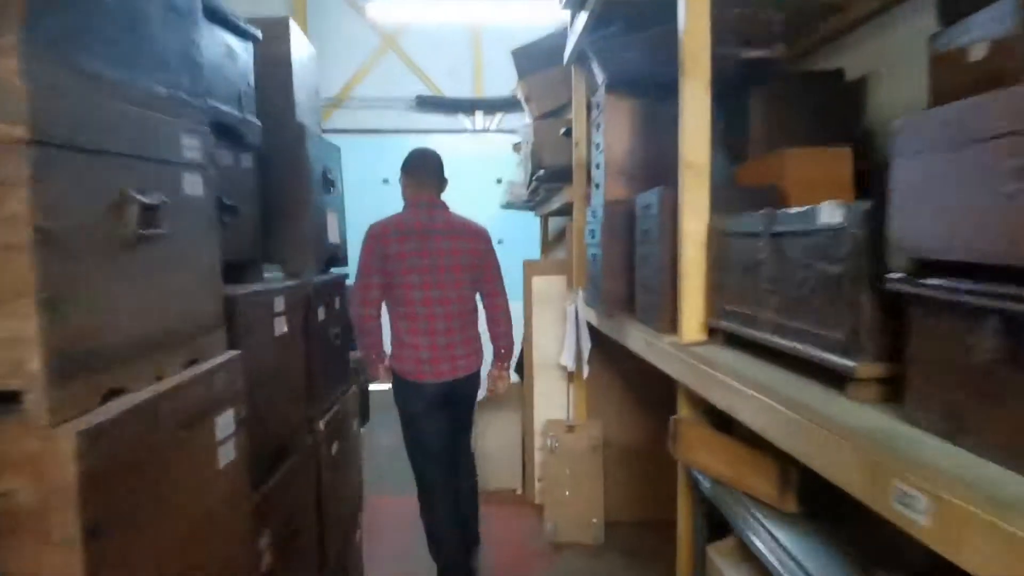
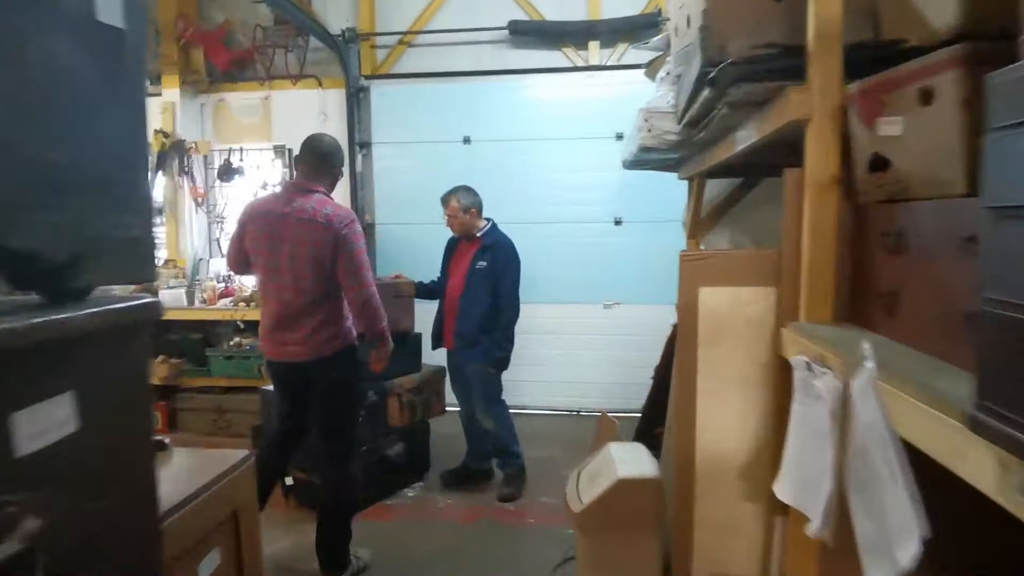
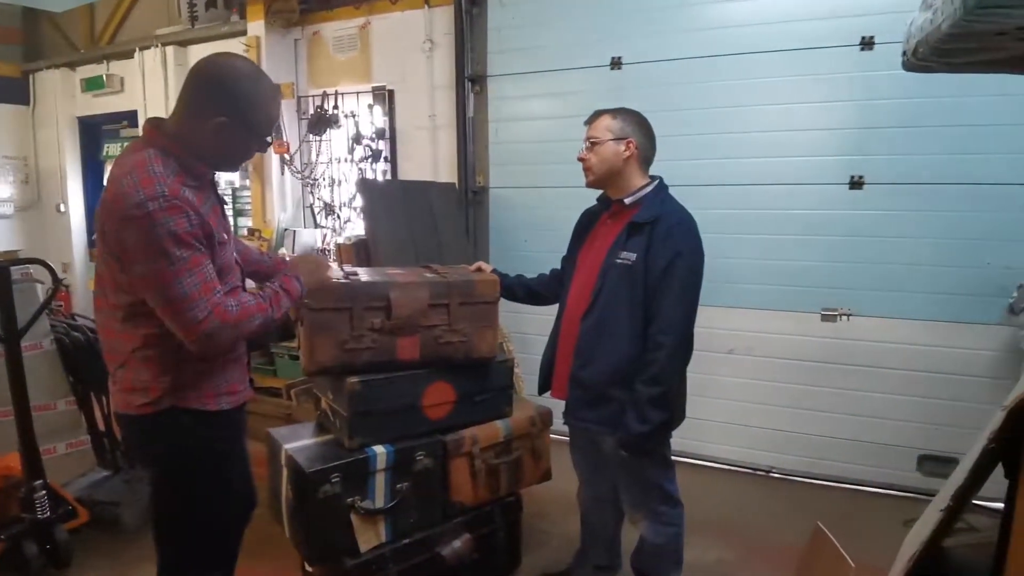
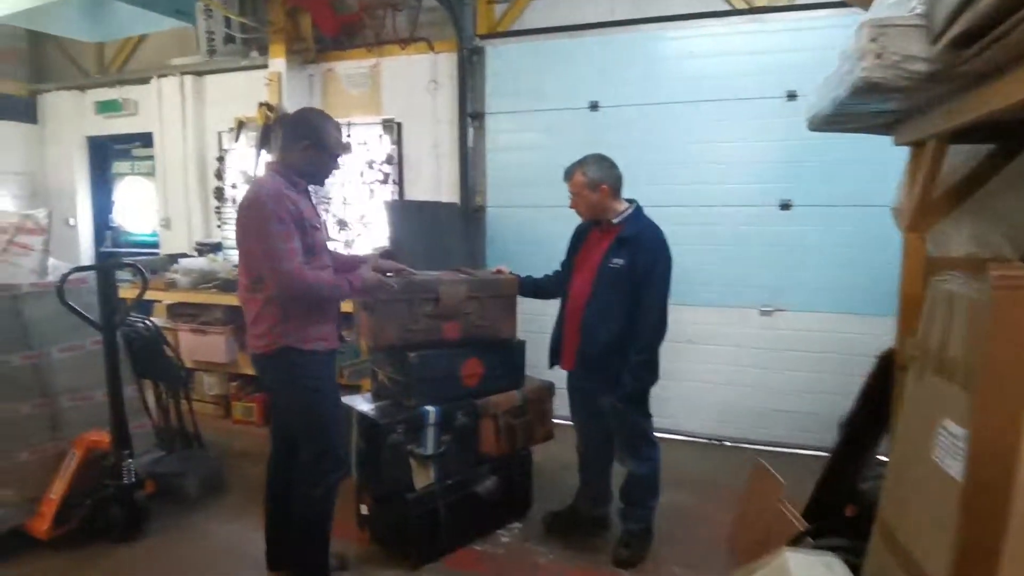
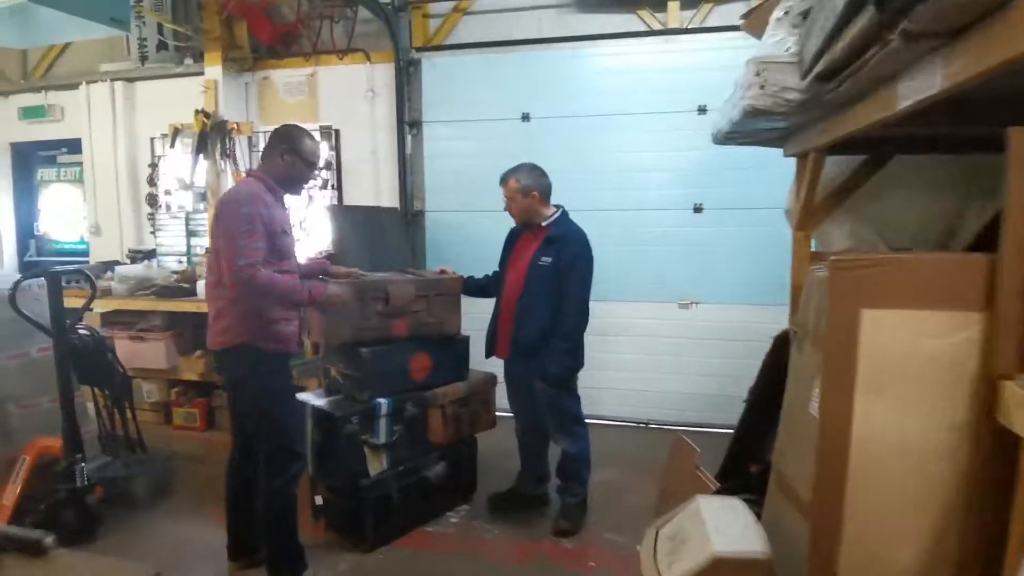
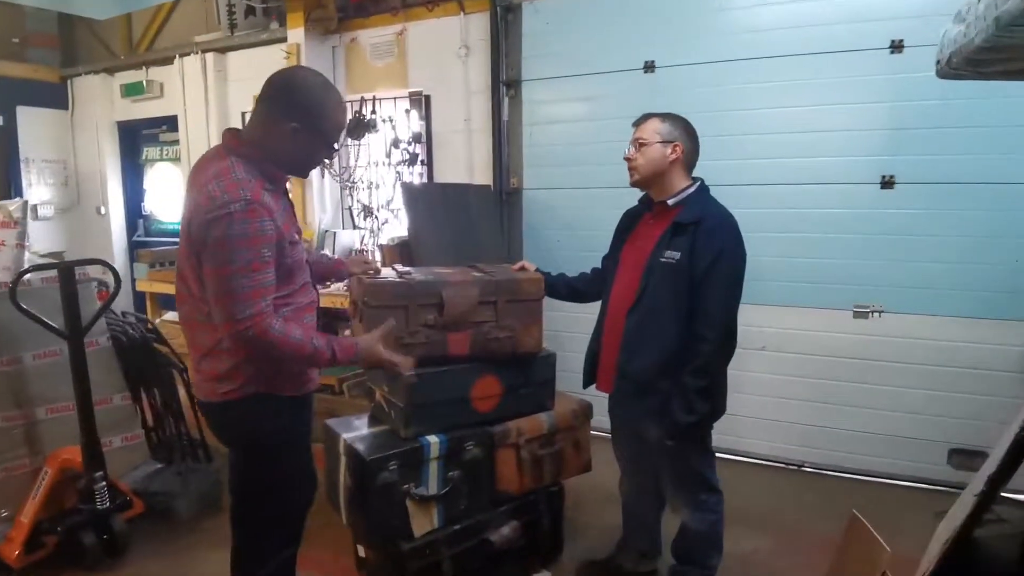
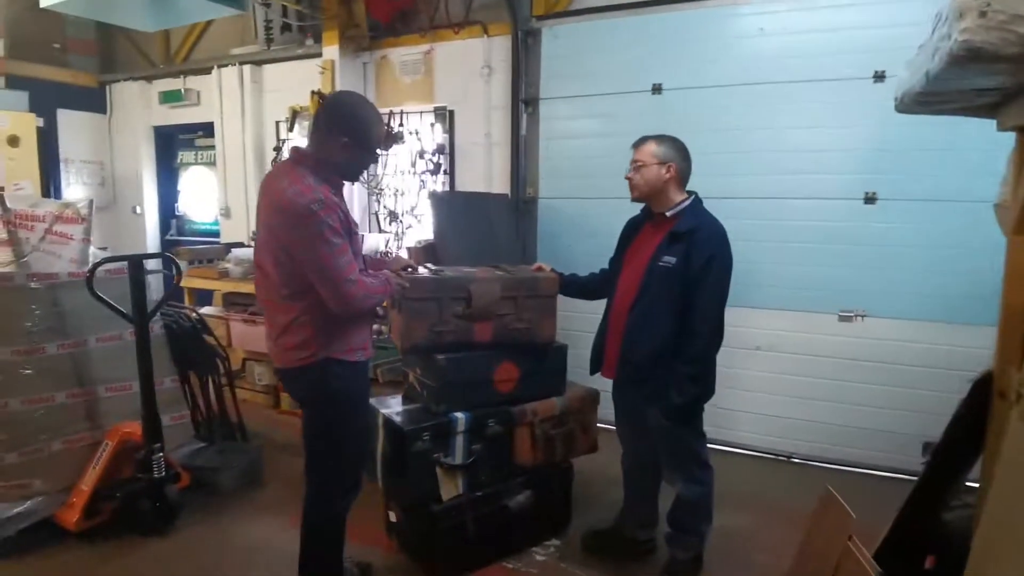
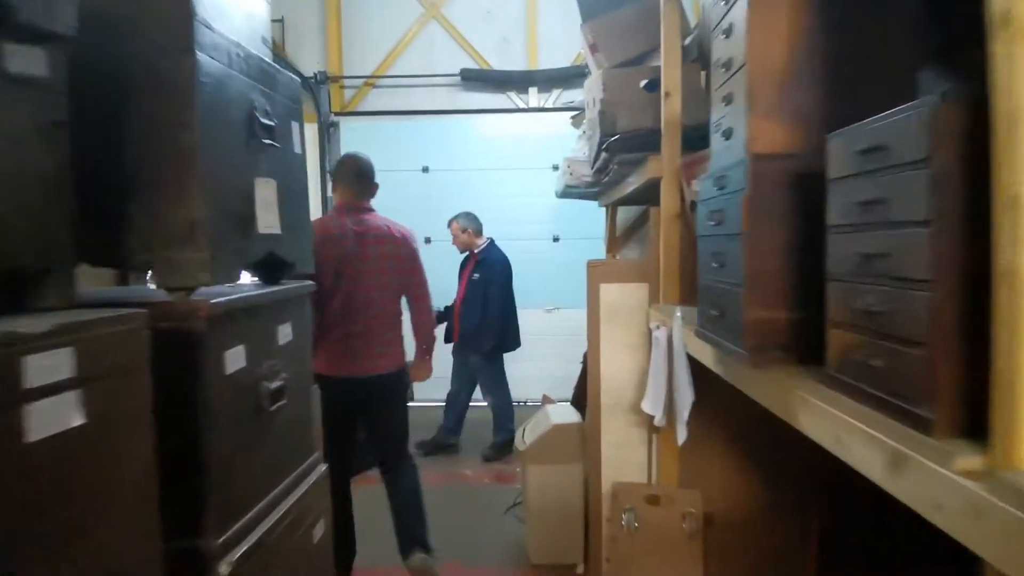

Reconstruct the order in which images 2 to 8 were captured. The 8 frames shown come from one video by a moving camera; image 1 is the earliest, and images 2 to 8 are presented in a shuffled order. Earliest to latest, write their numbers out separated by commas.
8, 2, 5, 4, 7, 6, 3
